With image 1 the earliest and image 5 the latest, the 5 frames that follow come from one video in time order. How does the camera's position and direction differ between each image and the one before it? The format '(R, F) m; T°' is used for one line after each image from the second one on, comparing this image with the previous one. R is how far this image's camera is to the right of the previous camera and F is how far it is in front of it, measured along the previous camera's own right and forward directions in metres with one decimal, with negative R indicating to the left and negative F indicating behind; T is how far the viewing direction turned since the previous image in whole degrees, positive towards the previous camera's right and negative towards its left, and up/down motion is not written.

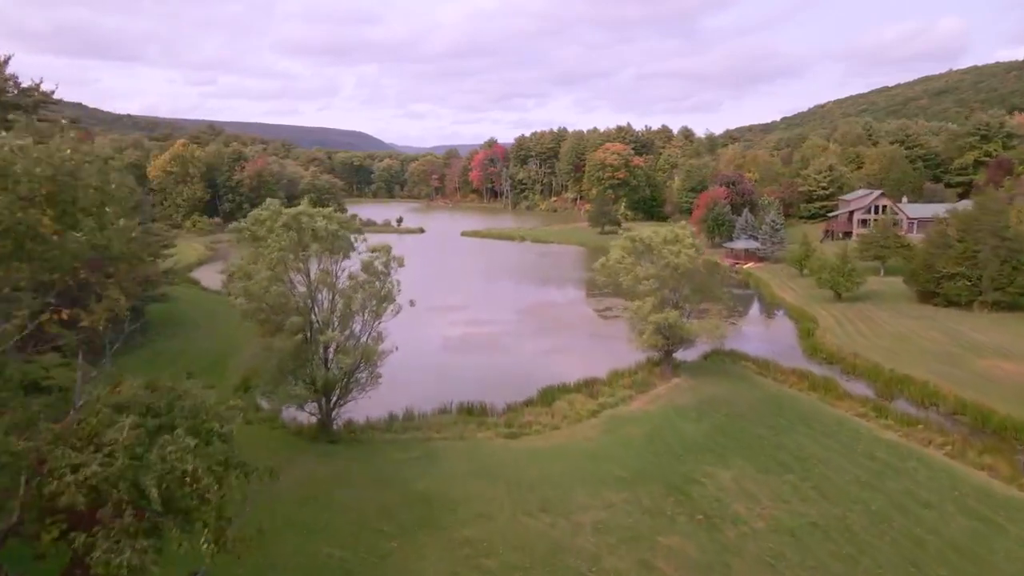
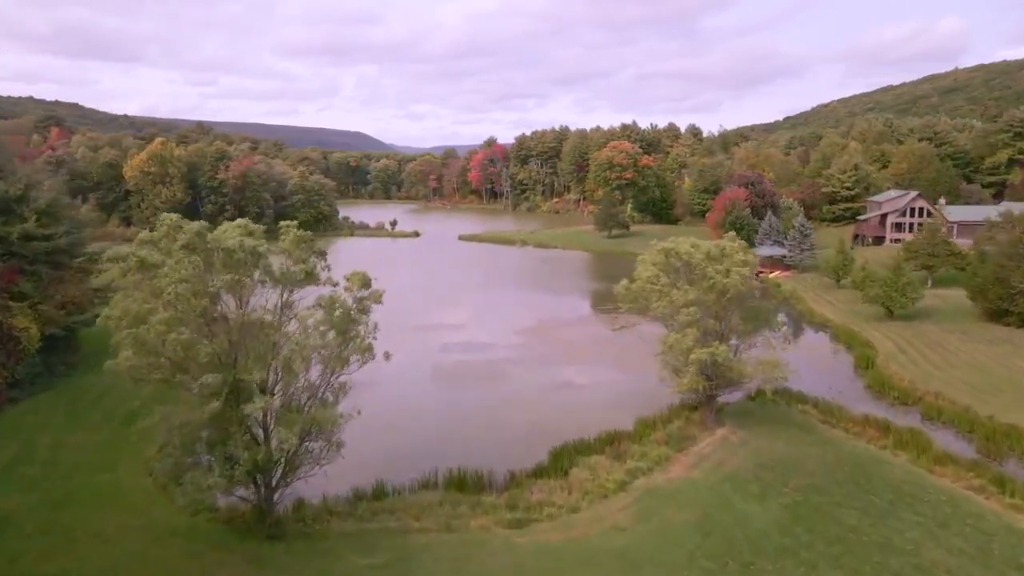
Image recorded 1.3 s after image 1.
(-0.1, +5.2) m; 0°
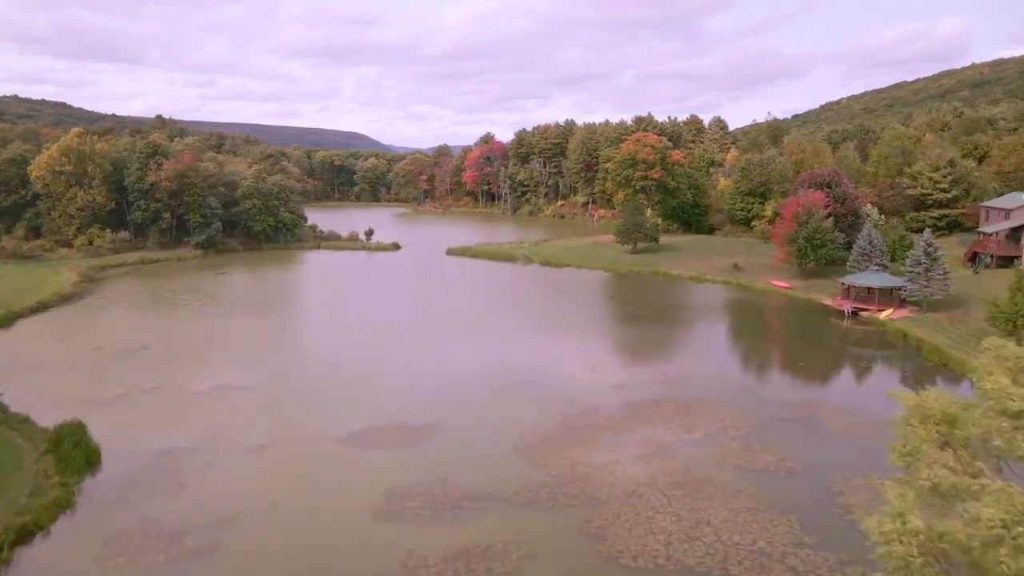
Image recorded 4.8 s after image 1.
(-0.1, +15.1) m; 0°
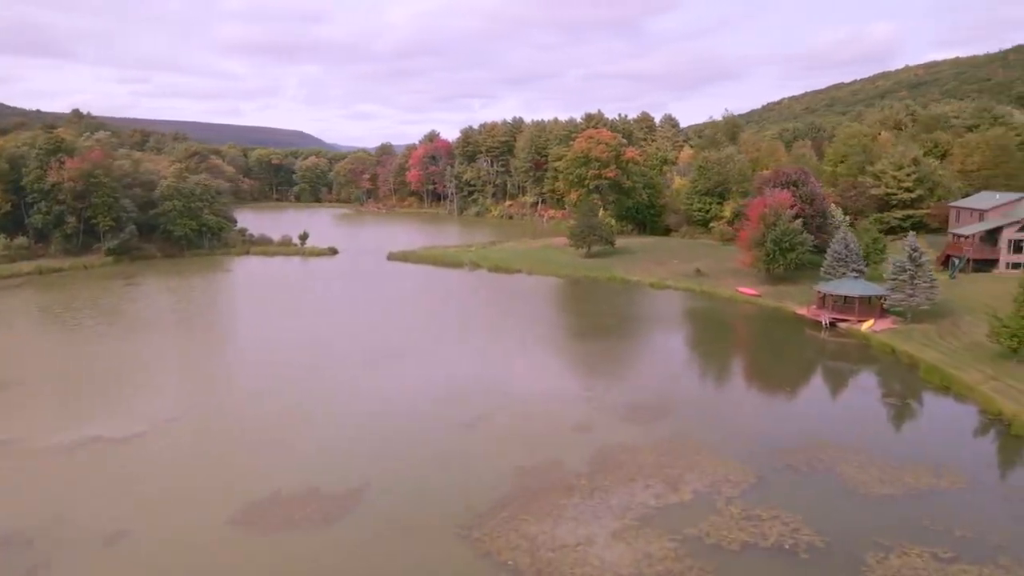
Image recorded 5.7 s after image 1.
(+0.2, +4.3) m; +4°
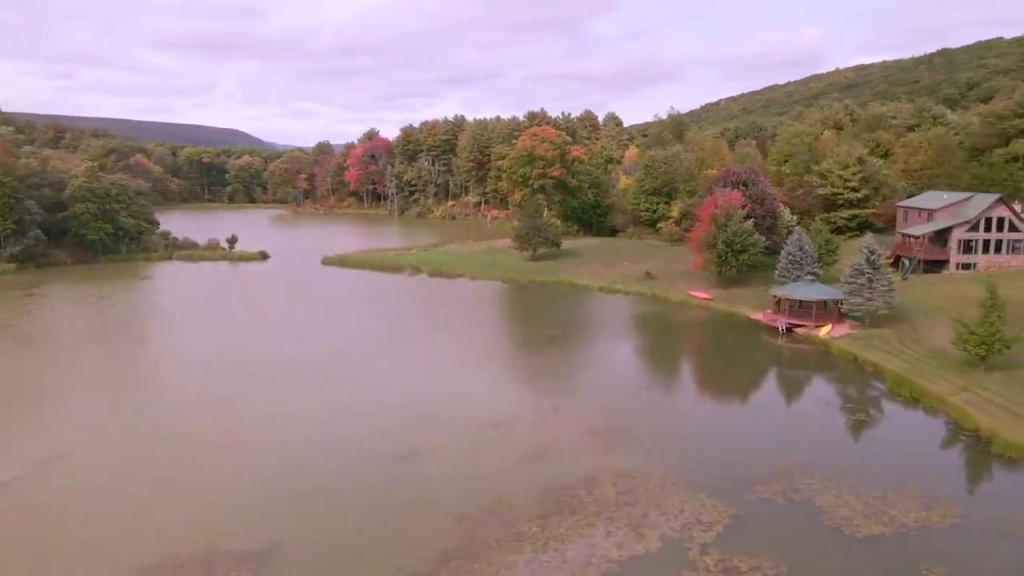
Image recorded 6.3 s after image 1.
(+0.2, +2.5) m; +4°
